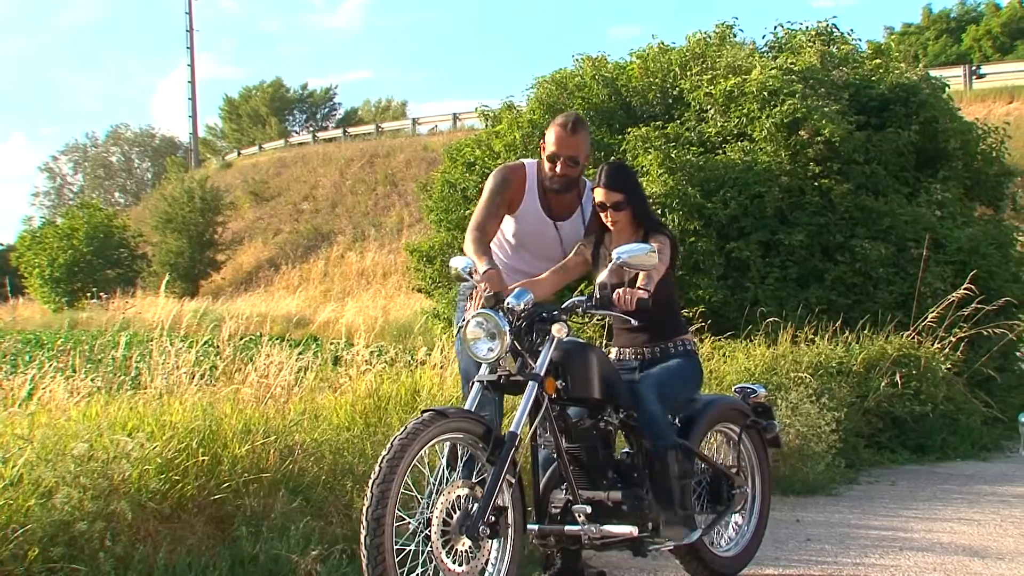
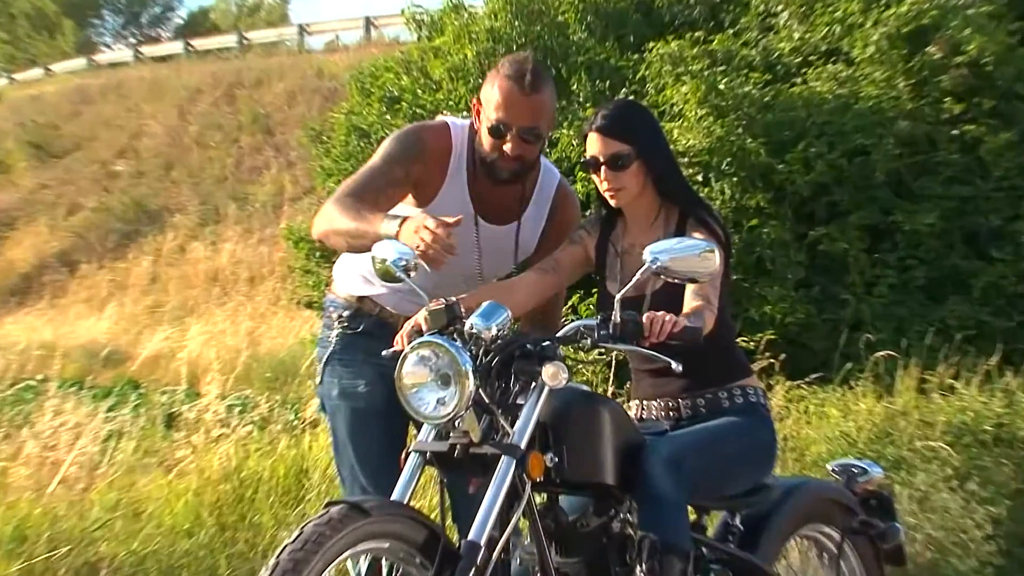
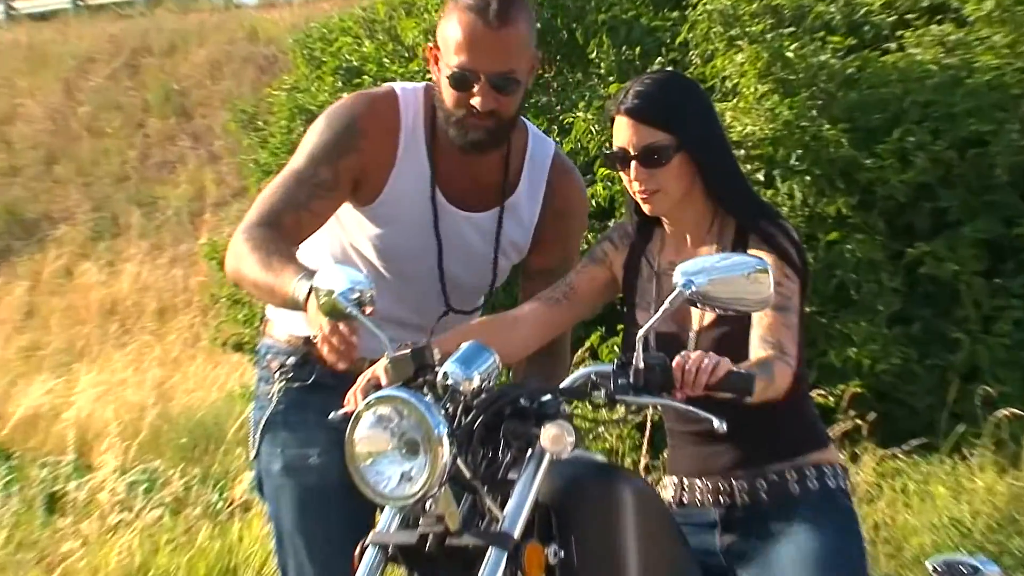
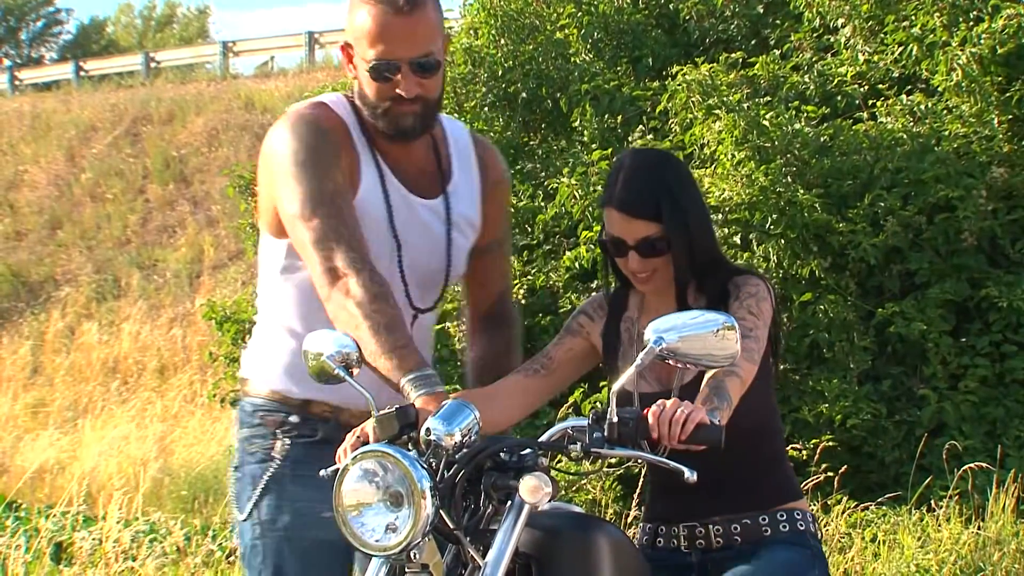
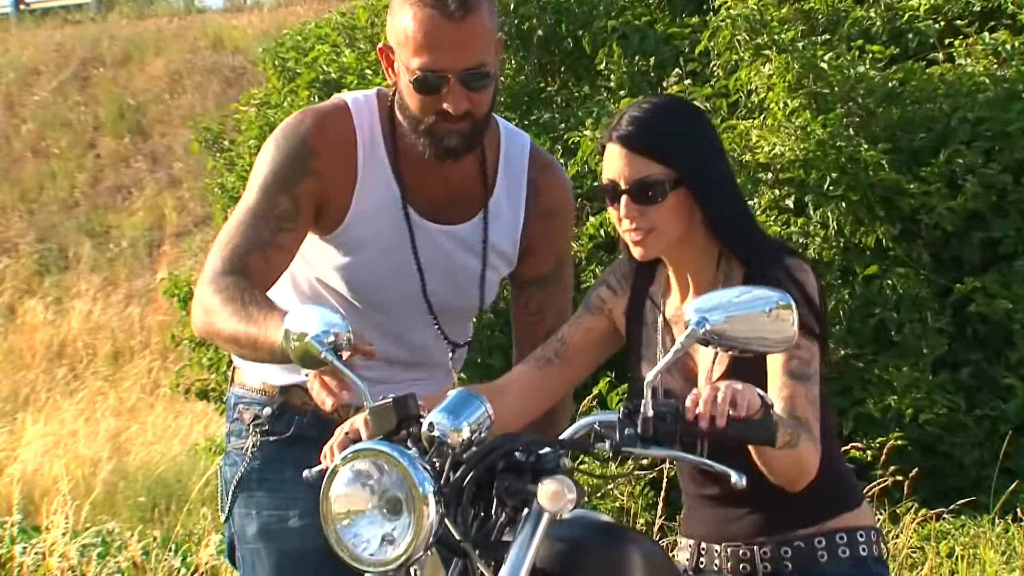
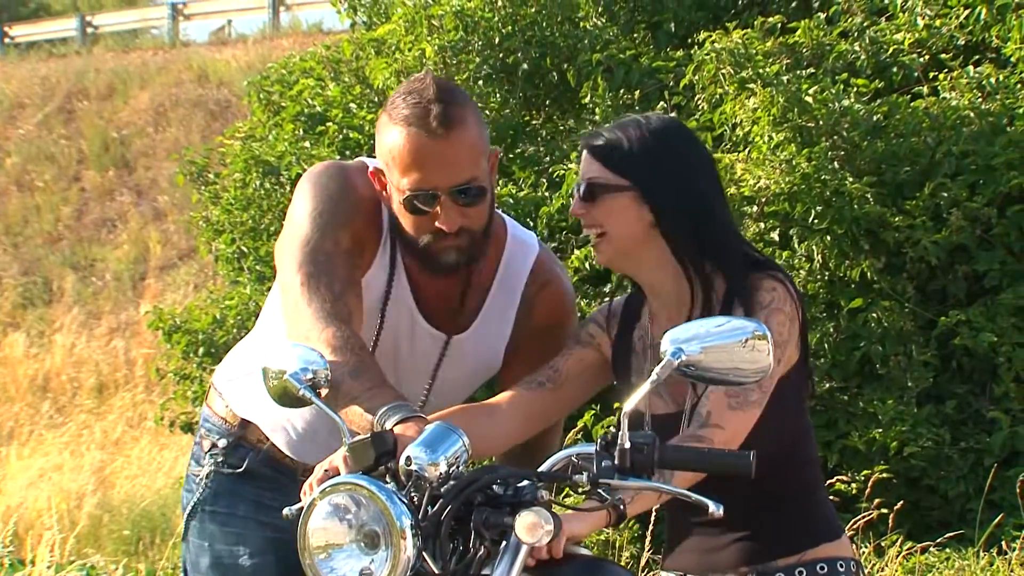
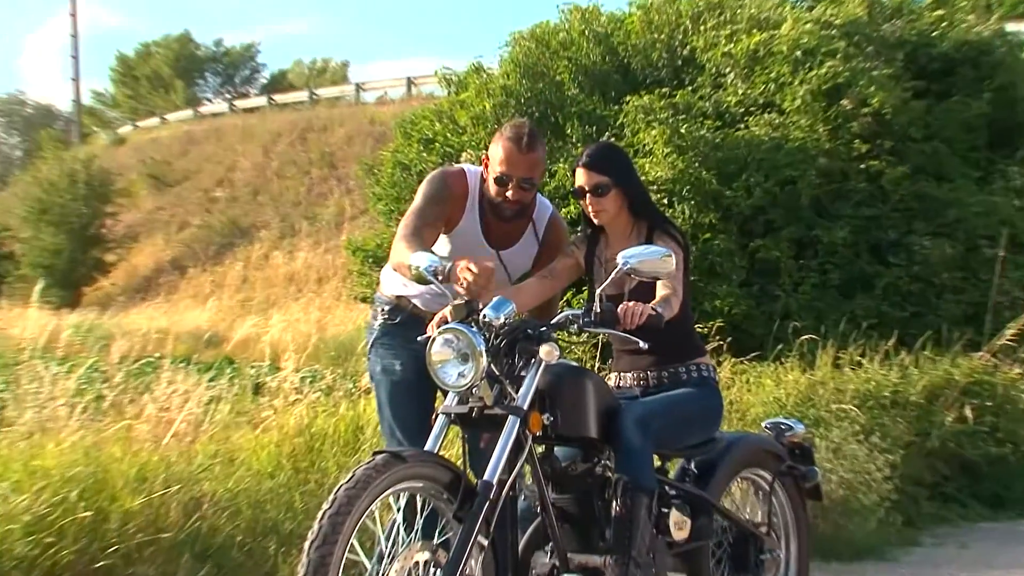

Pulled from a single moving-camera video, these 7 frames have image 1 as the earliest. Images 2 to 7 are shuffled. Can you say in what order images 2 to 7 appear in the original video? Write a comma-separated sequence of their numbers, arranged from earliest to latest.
7, 2, 3, 5, 6, 4
